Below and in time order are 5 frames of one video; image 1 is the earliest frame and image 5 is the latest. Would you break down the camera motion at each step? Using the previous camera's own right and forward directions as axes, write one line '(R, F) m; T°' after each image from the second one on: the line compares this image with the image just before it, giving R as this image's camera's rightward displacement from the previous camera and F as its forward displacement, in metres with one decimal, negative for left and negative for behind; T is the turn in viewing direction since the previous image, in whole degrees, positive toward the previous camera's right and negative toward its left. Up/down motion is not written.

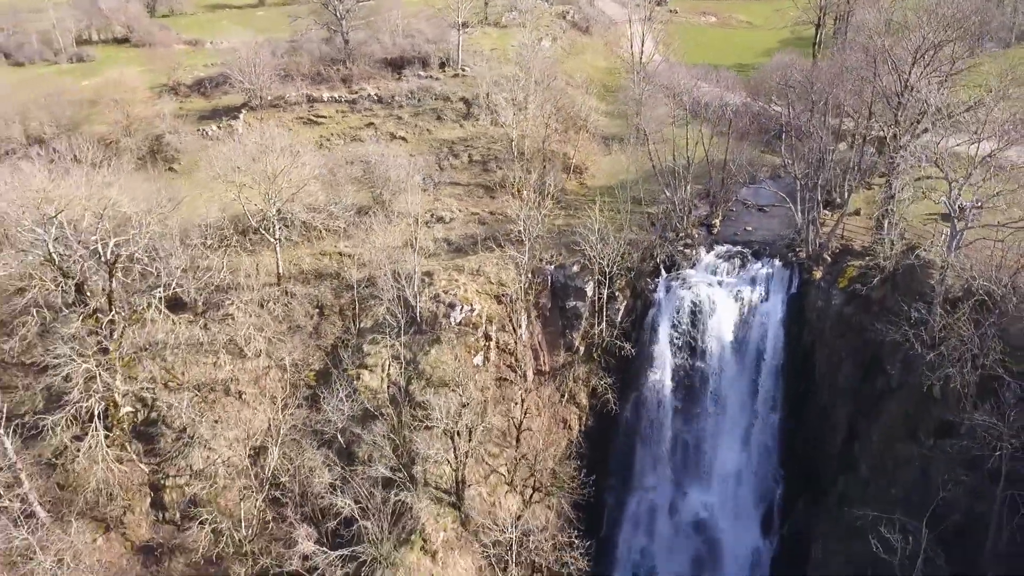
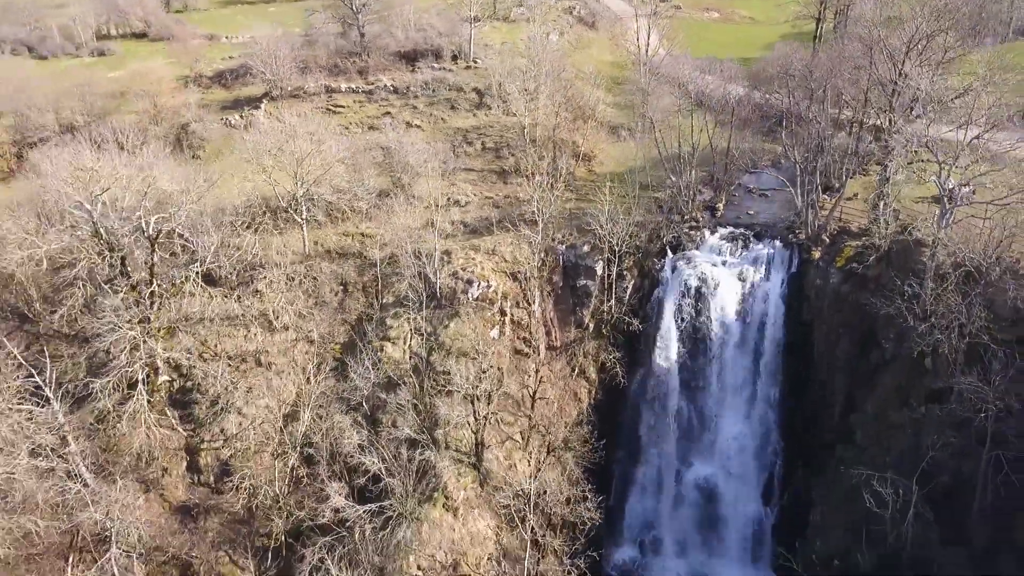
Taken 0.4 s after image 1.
(-0.2, -0.6) m; 0°
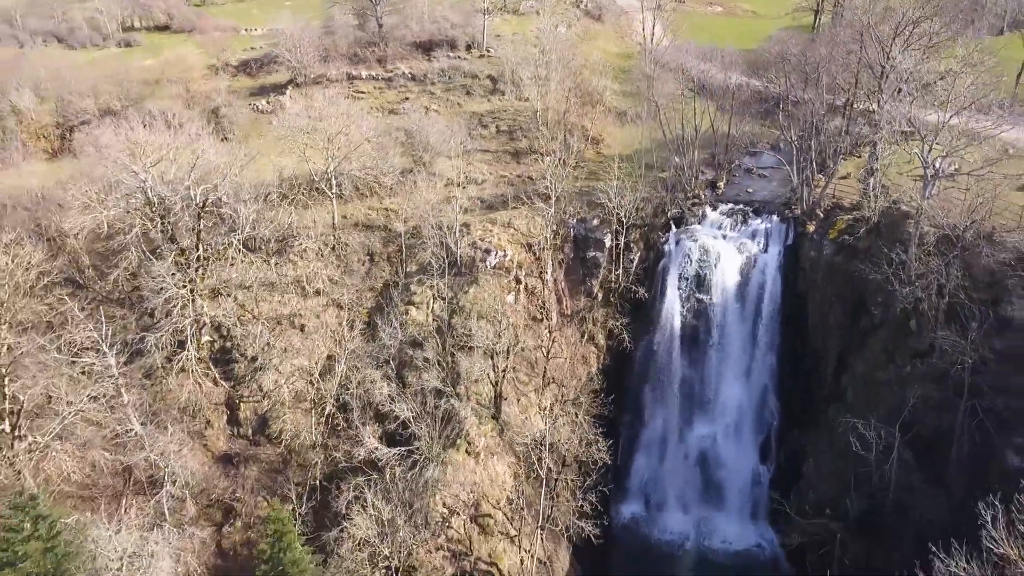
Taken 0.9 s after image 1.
(-0.2, -0.9) m; 0°
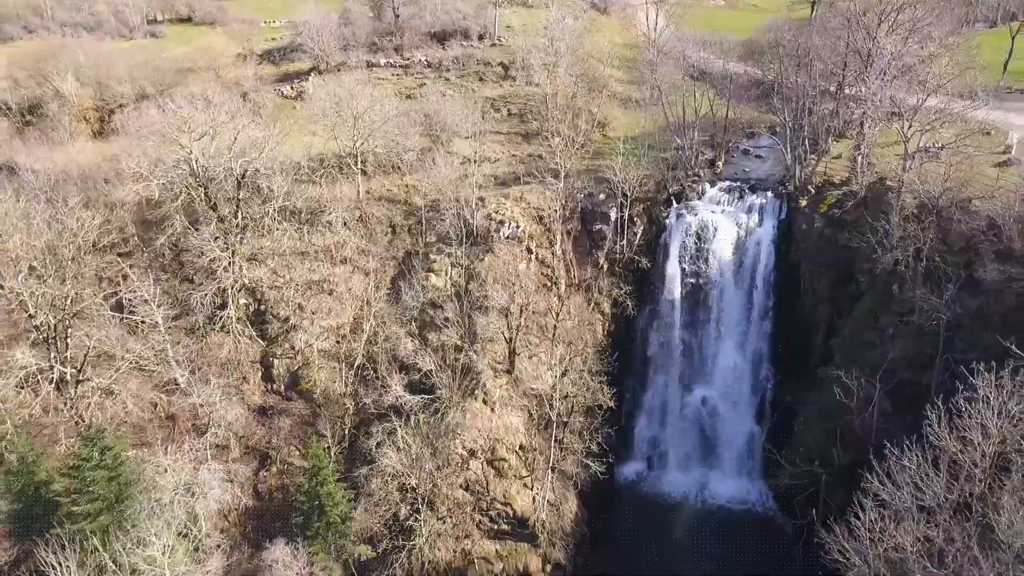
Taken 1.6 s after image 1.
(-0.1, -0.9) m; 0°
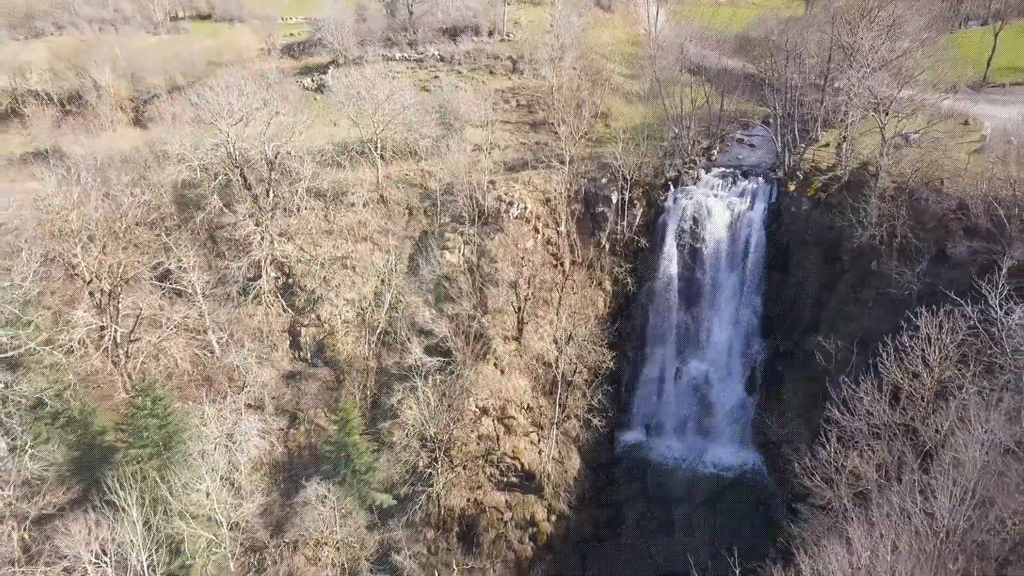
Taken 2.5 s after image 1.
(-0.1, -1.0) m; 0°
